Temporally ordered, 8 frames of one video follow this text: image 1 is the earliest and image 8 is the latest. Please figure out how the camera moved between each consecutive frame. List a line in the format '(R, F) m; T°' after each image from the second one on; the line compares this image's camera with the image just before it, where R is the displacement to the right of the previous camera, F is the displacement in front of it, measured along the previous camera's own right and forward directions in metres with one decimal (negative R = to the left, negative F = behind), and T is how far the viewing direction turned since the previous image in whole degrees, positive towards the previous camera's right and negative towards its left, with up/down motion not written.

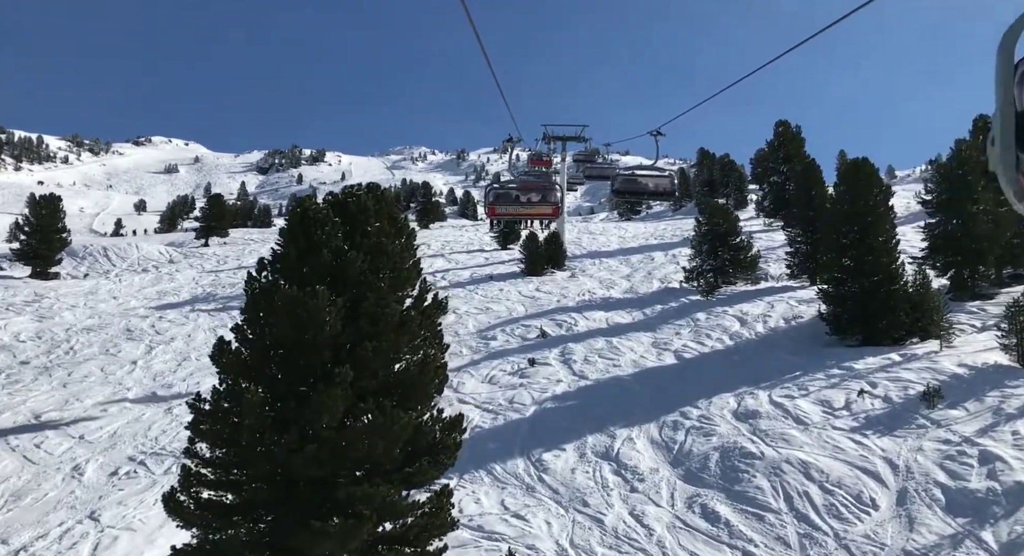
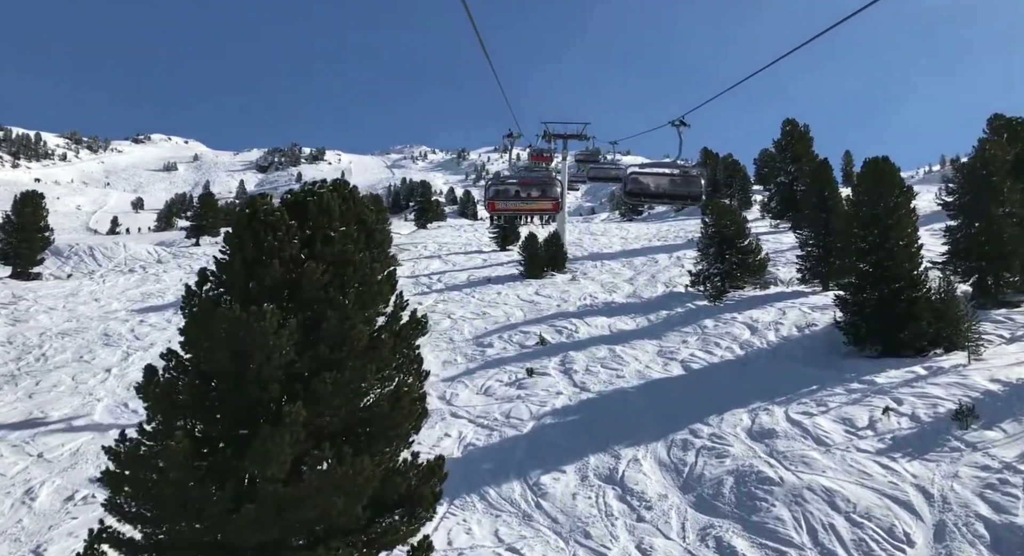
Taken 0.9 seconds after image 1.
(+0.1, +1.2) m; 0°
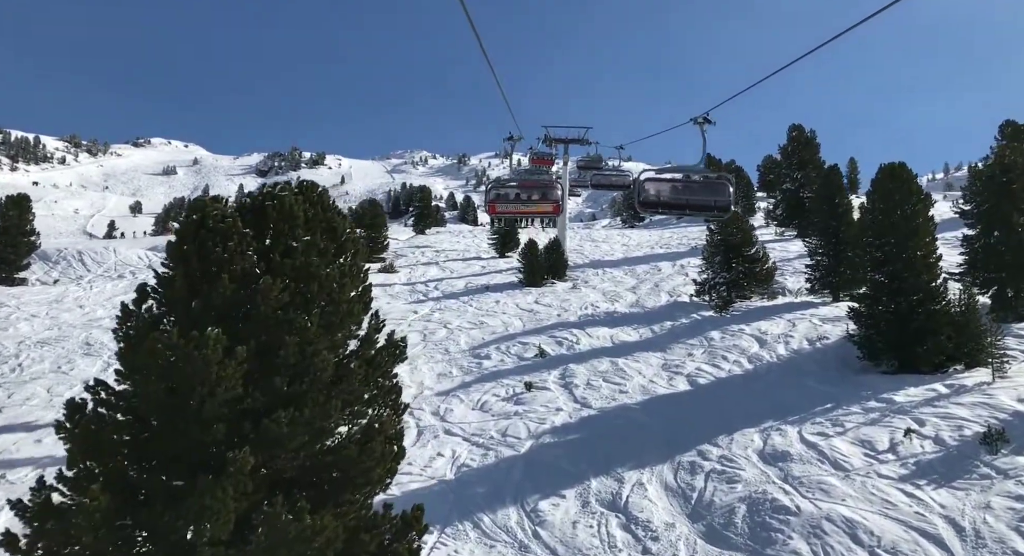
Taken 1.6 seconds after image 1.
(+0.1, +0.9) m; 0°
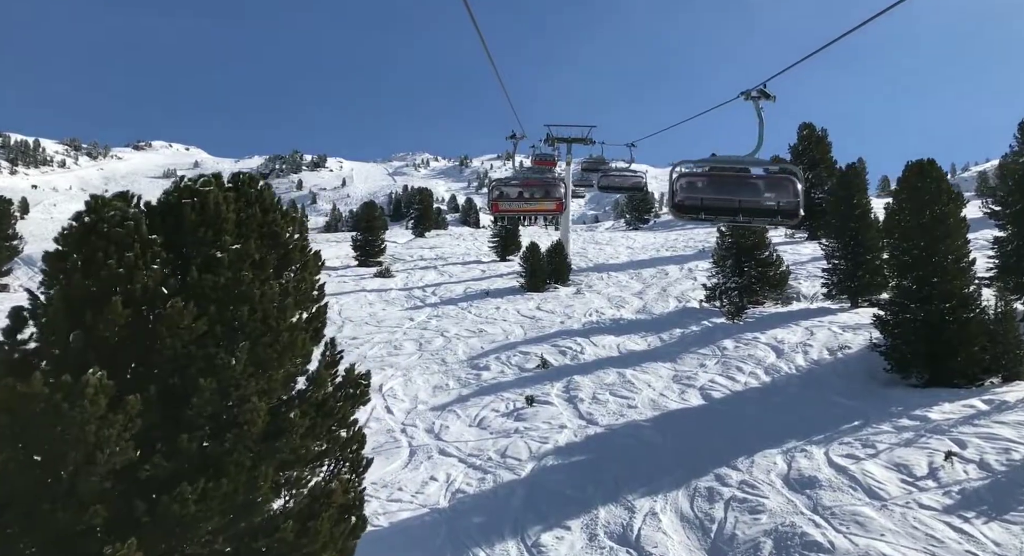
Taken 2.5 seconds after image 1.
(+0.1, +1.2) m; 0°
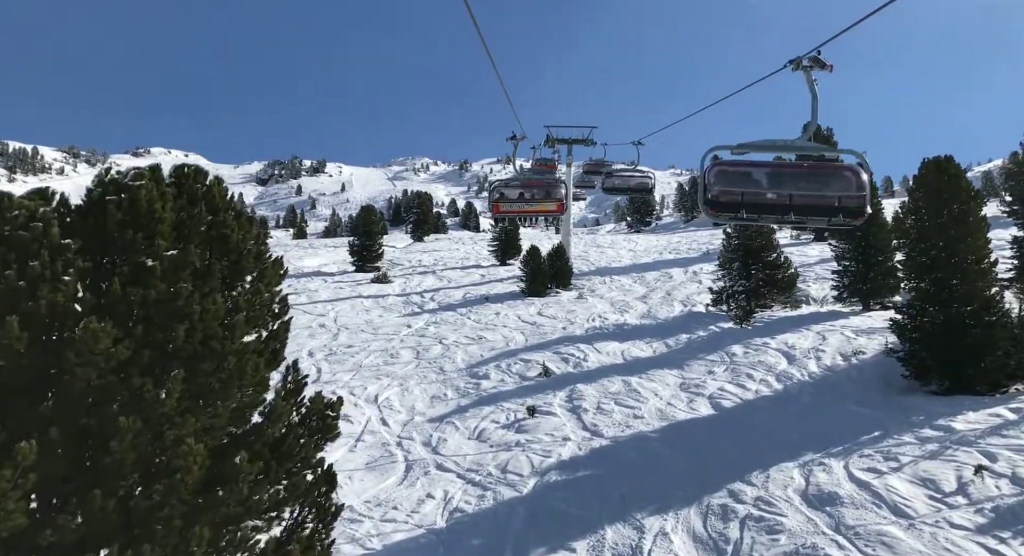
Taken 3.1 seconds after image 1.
(0.0, +0.7) m; 0°
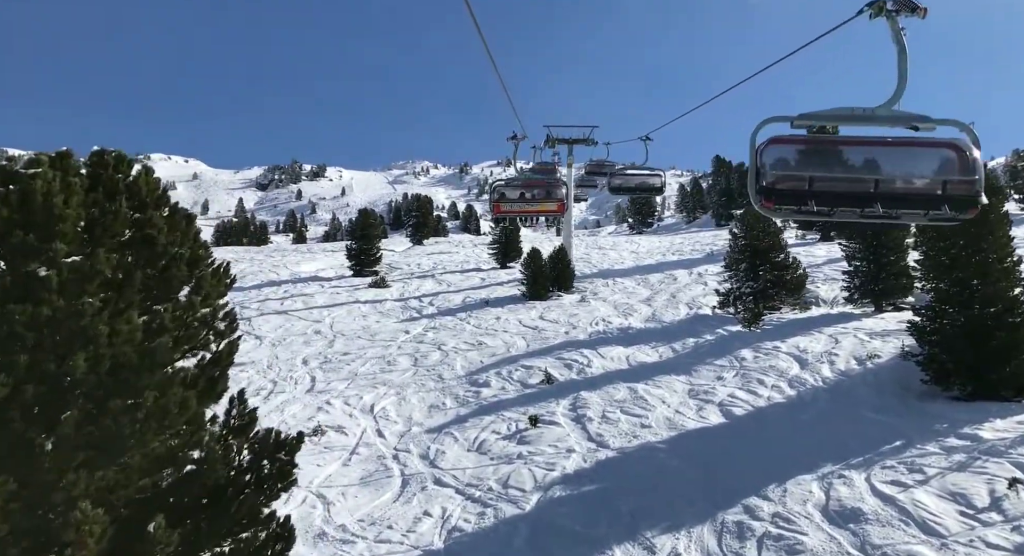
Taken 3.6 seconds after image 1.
(0.0, +0.7) m; 0°
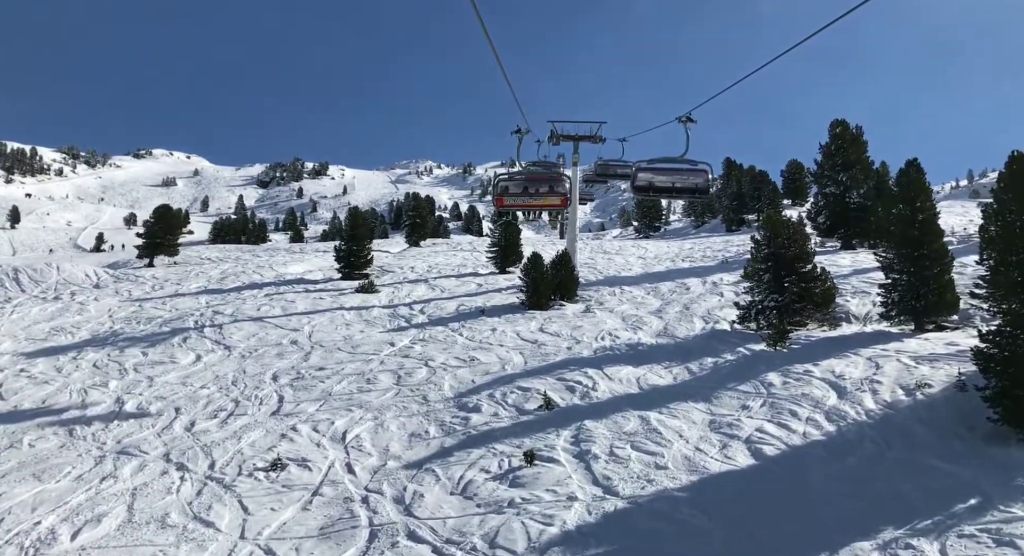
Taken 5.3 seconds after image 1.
(+0.2, +2.3) m; 0°
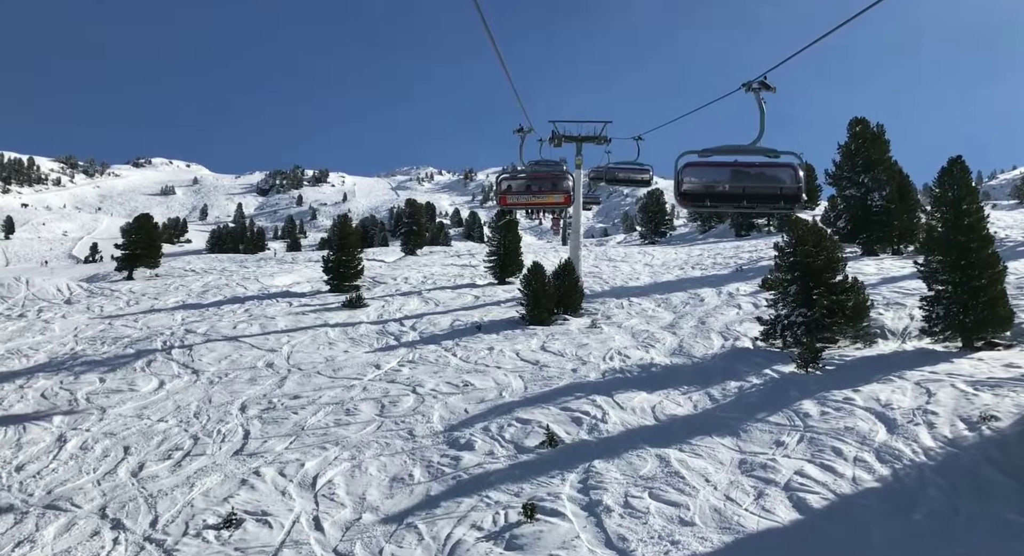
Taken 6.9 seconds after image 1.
(+0.1, +2.0) m; 0°
